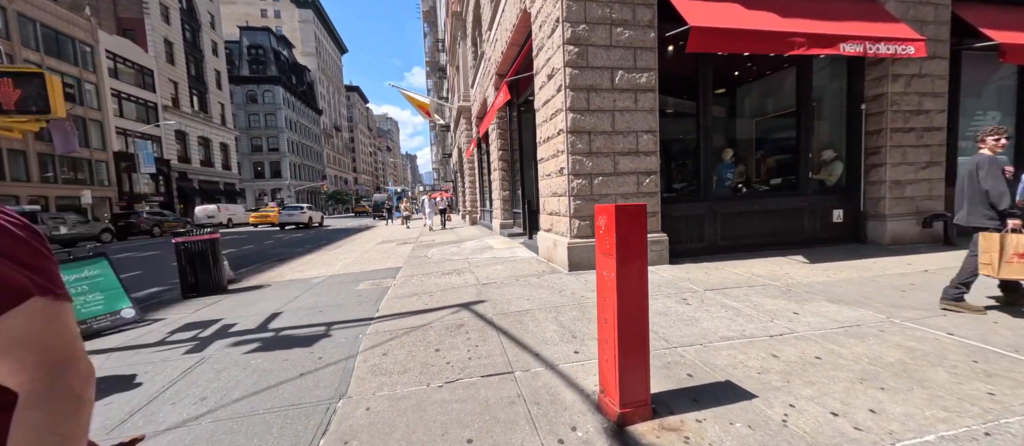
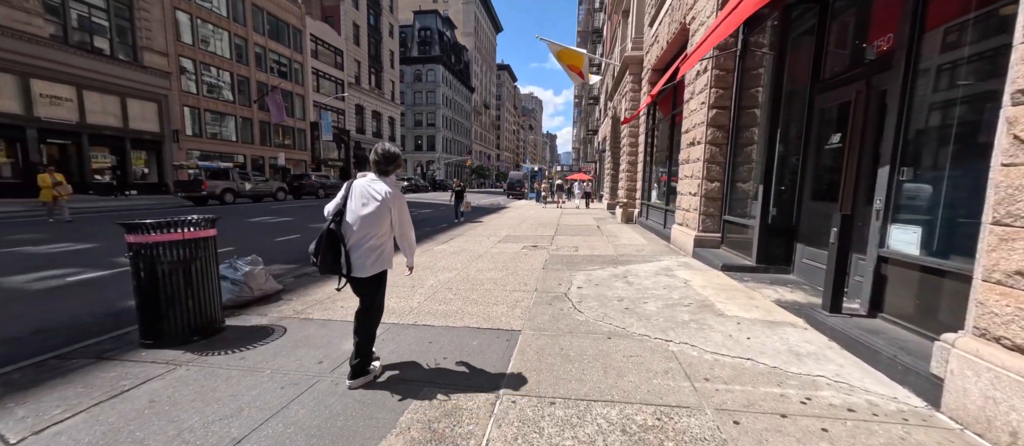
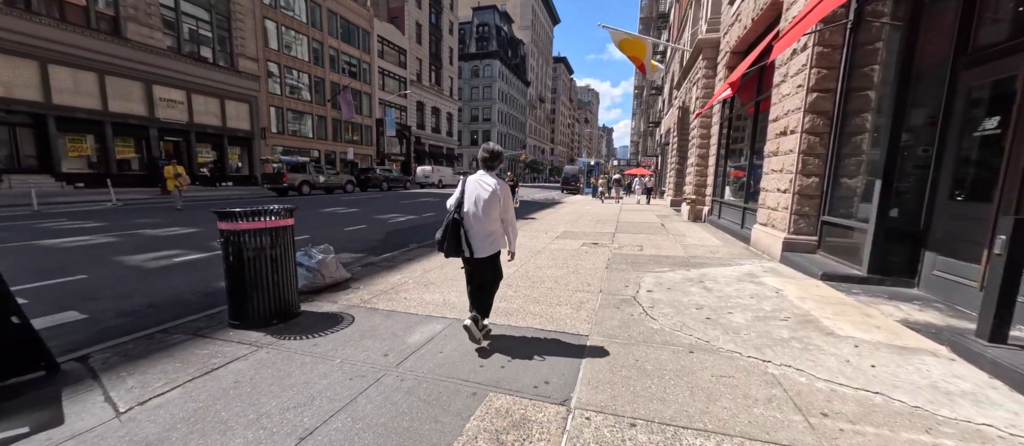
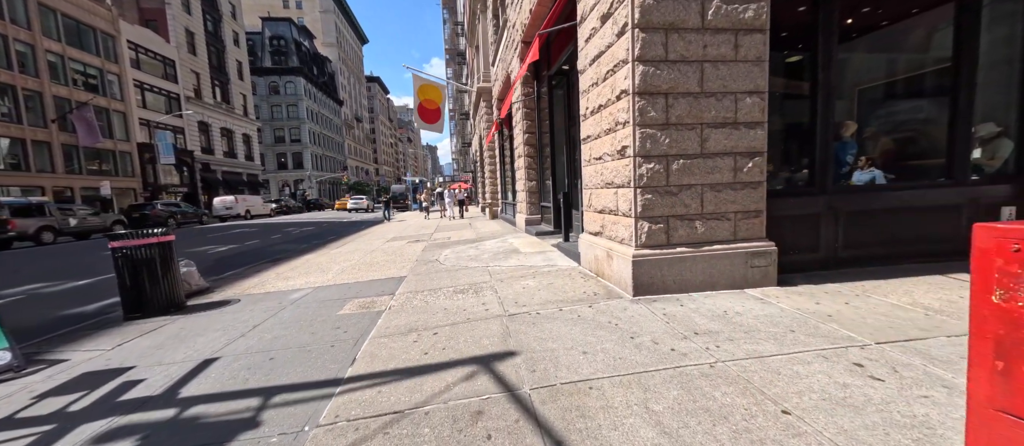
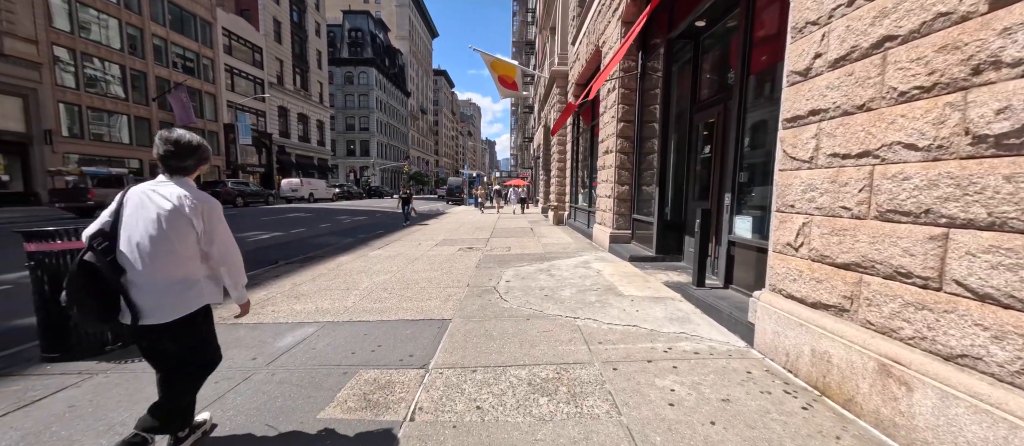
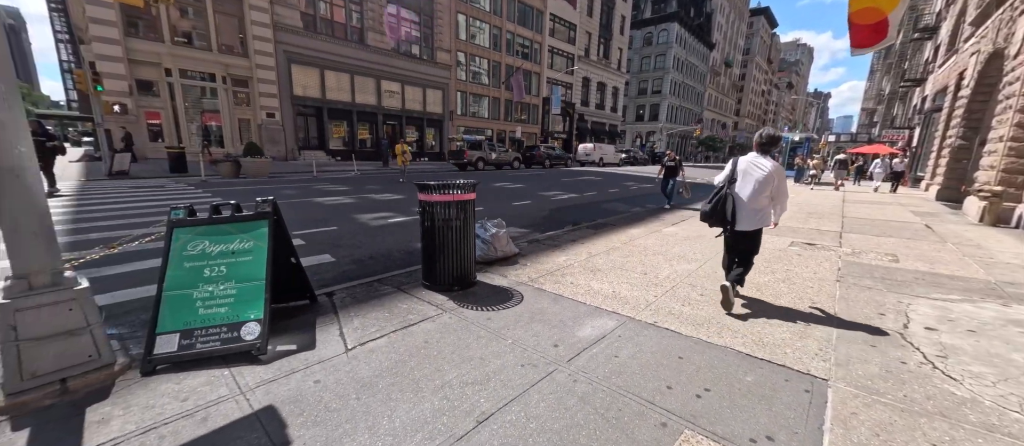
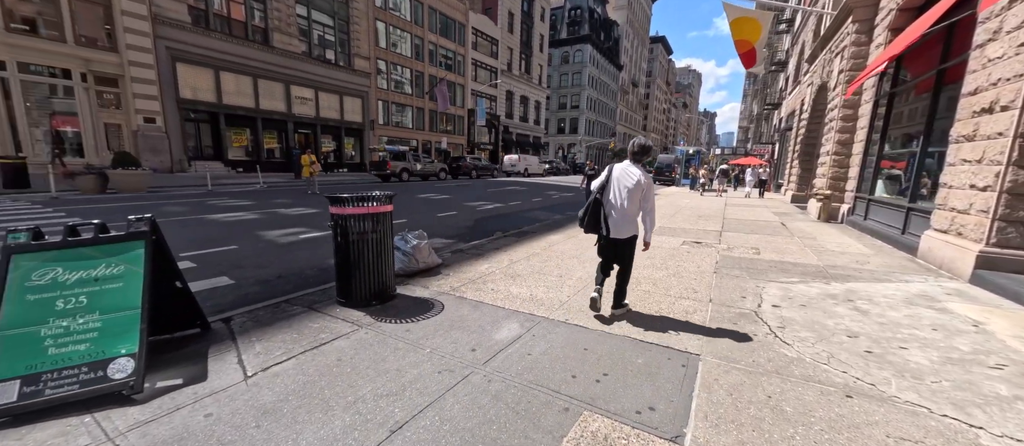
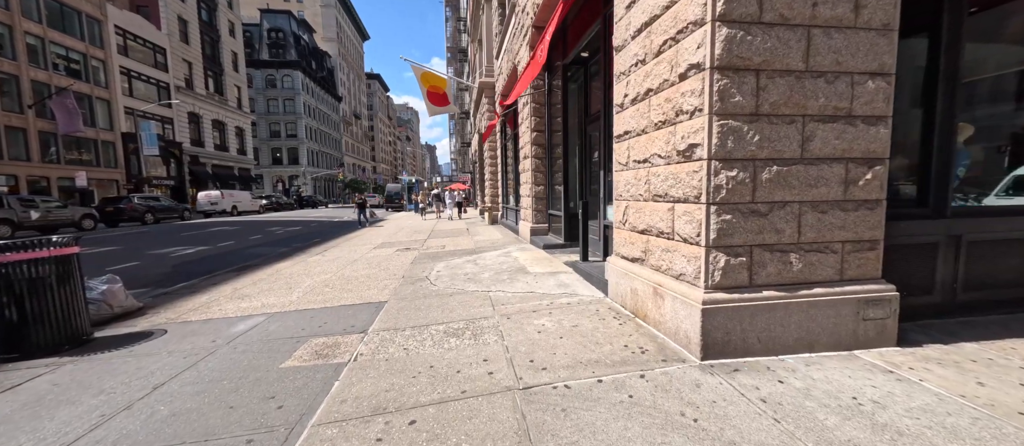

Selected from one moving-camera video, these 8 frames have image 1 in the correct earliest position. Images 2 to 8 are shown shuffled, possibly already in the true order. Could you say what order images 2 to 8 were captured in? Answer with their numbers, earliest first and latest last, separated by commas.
4, 8, 5, 2, 3, 7, 6
